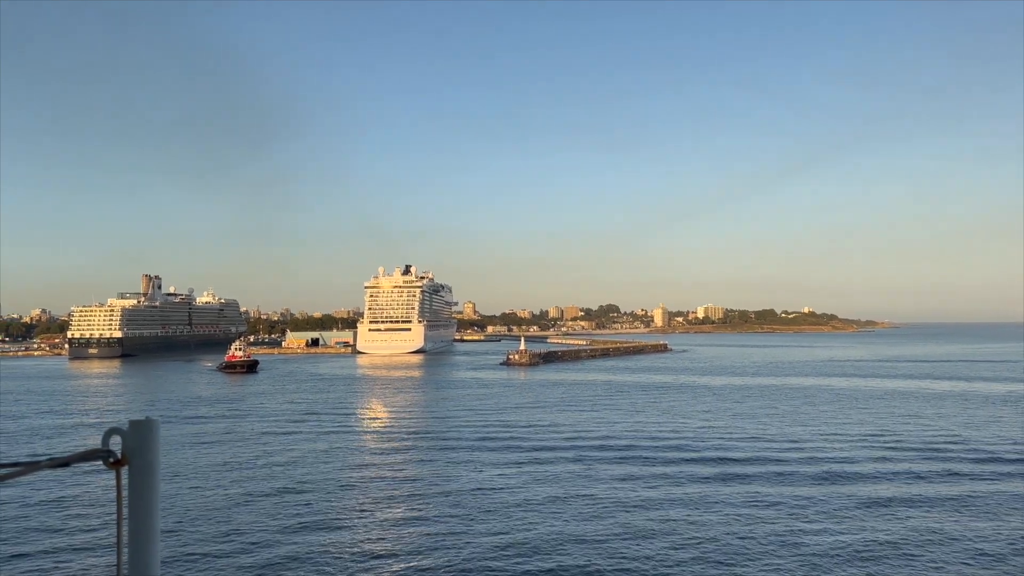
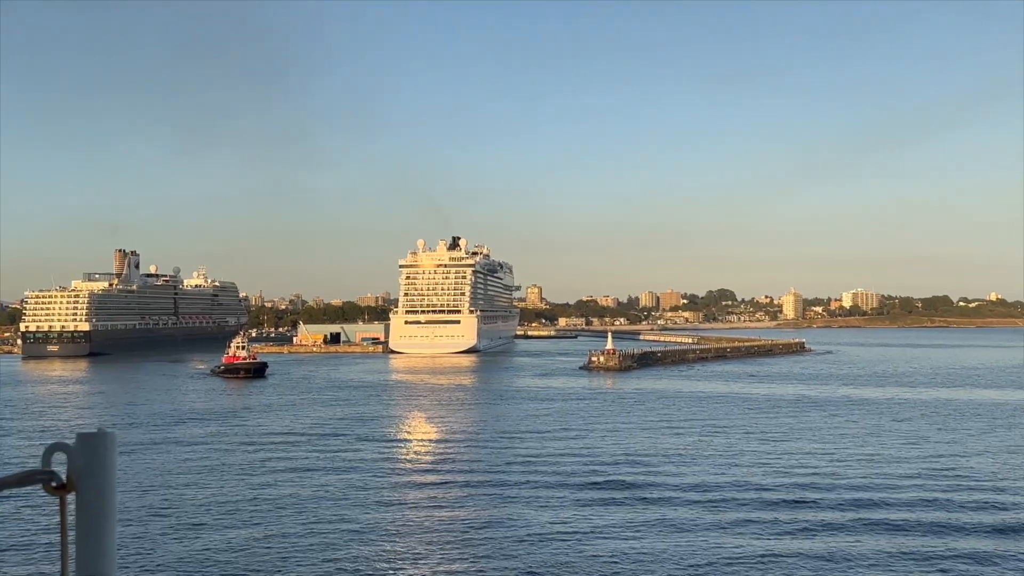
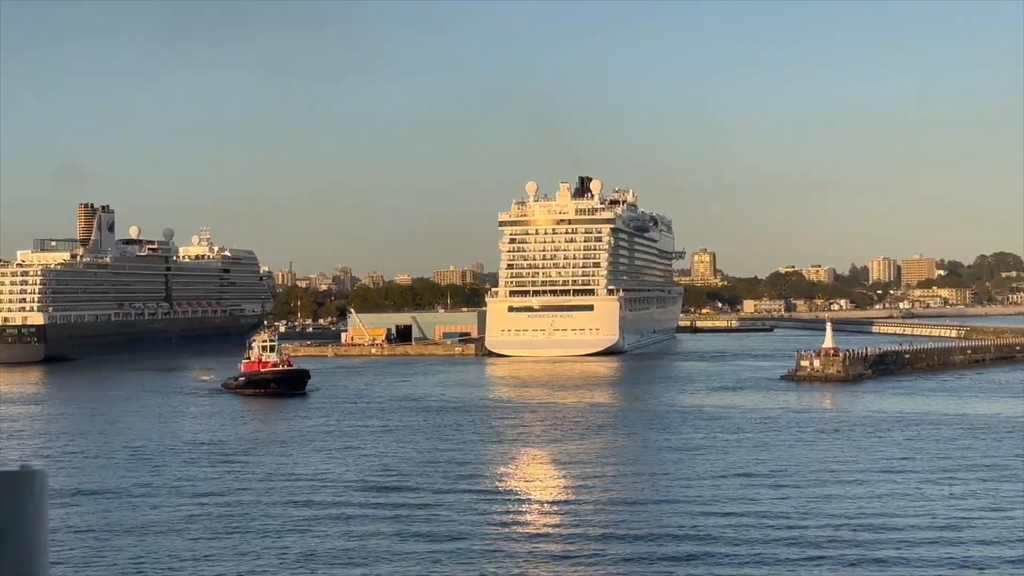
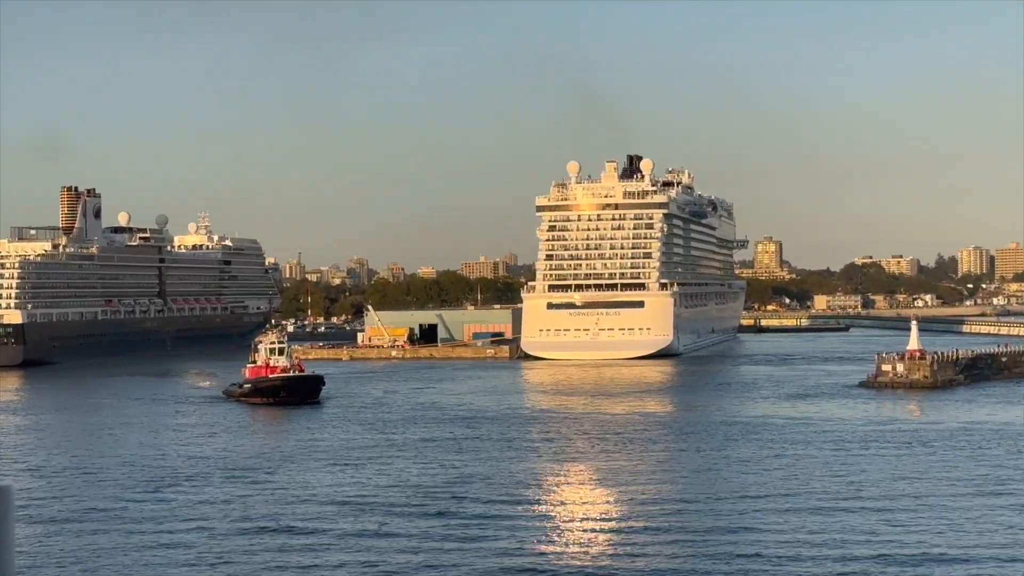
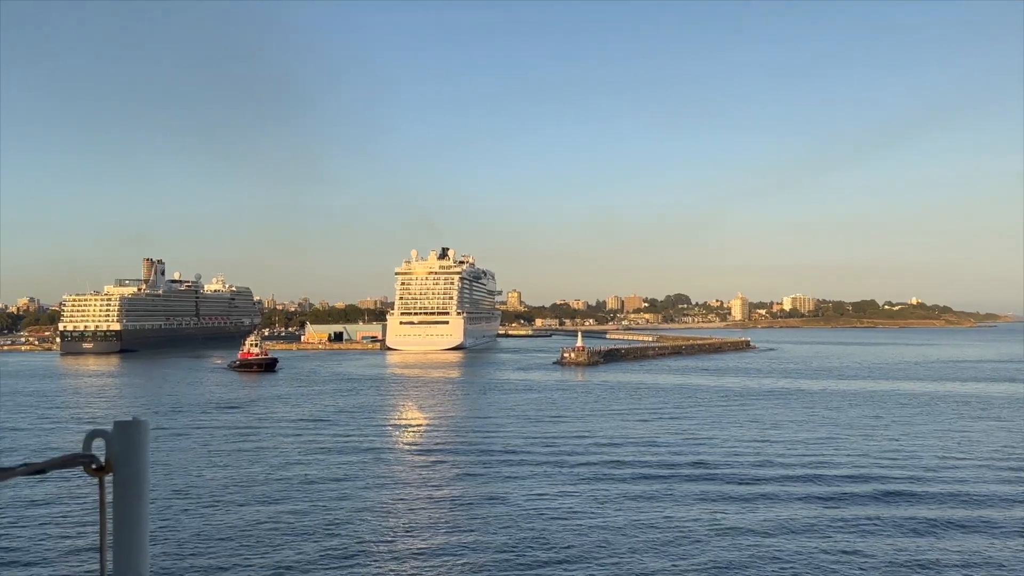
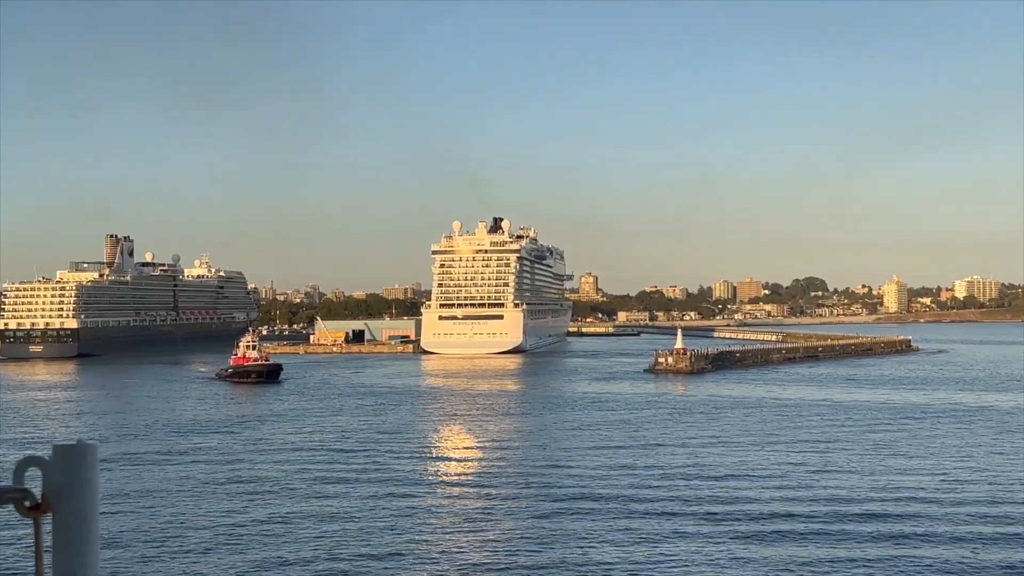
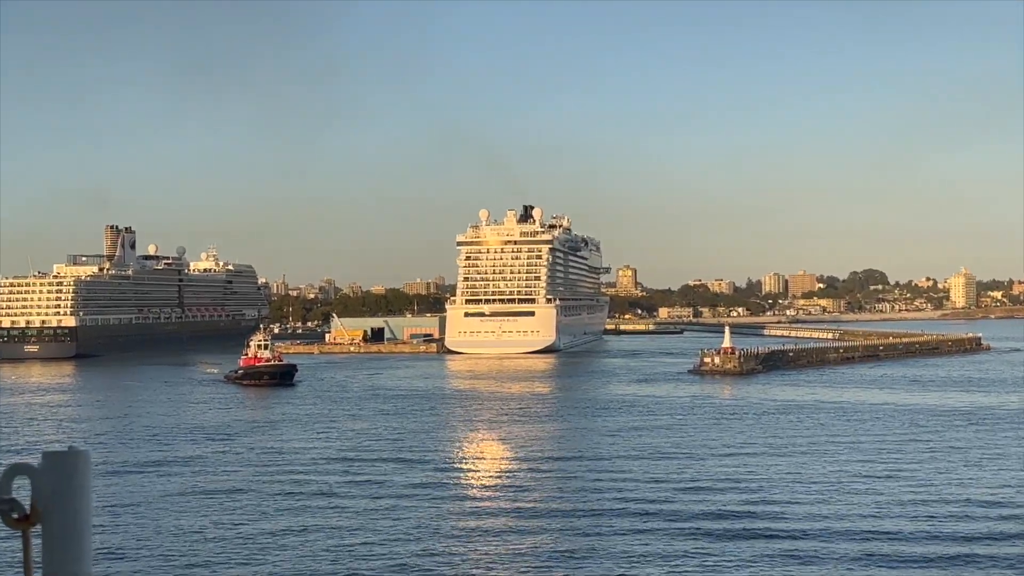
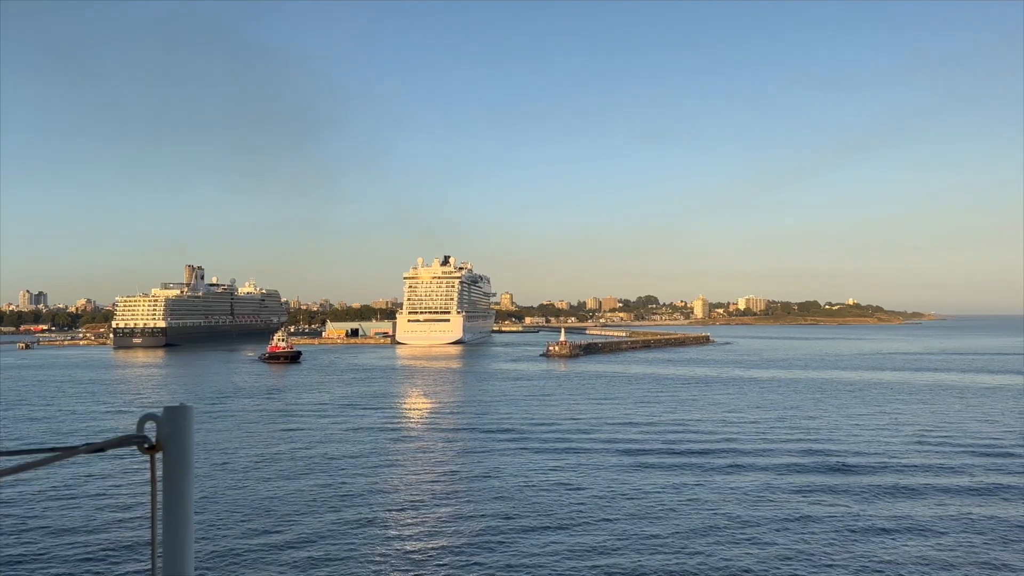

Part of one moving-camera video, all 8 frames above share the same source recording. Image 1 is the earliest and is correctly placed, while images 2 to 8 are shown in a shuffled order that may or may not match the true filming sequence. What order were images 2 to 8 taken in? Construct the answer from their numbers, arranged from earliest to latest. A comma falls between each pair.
8, 5, 2, 6, 7, 3, 4
